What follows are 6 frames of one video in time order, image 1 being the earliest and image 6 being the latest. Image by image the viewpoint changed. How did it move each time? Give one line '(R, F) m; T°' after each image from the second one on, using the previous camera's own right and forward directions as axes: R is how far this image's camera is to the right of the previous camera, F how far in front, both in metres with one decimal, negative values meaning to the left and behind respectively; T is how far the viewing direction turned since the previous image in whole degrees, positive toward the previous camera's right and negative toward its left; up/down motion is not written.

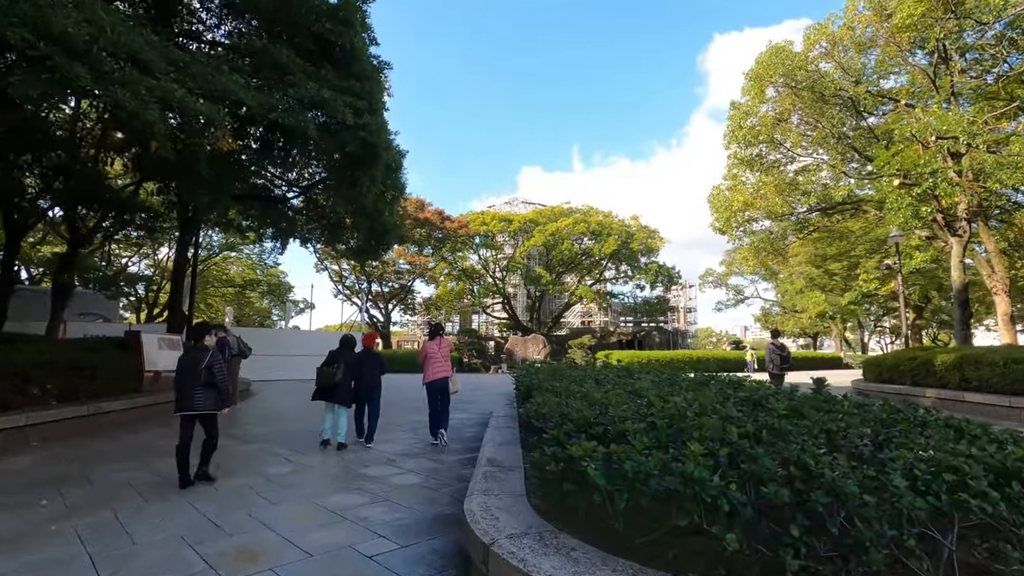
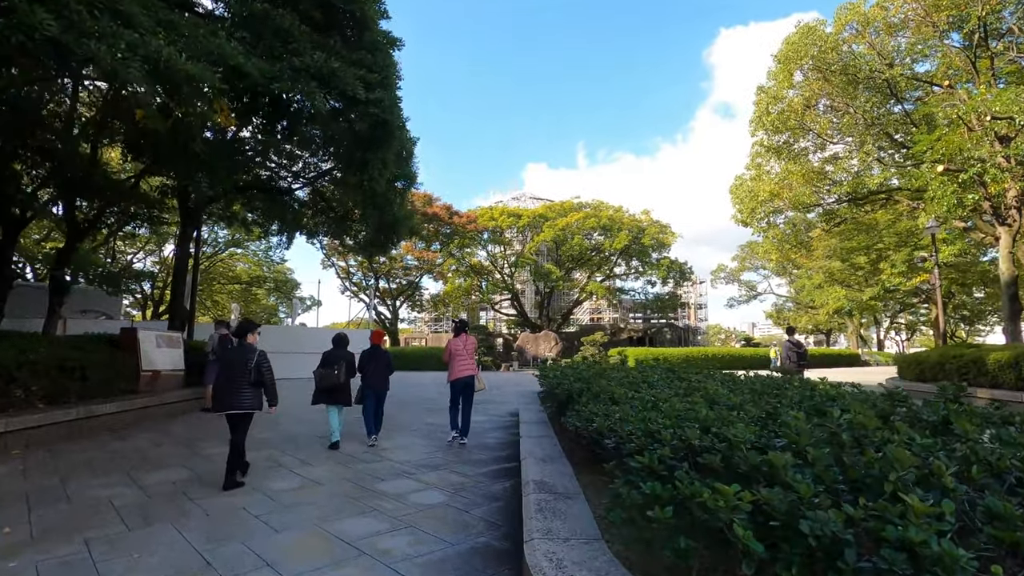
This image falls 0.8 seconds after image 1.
(-0.3, +0.7) m; -1°
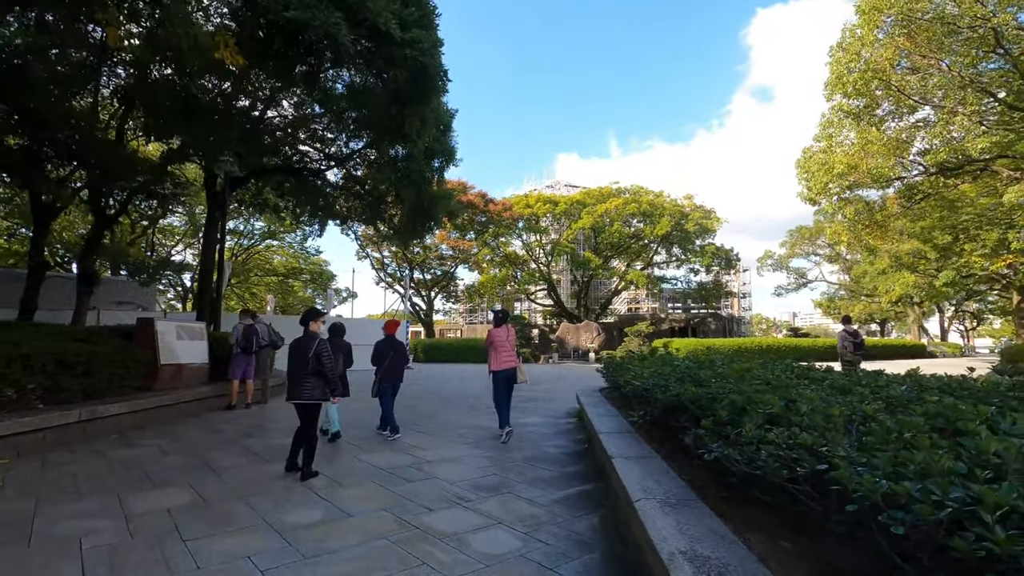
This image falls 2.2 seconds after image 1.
(-0.4, +1.1) m; -3°
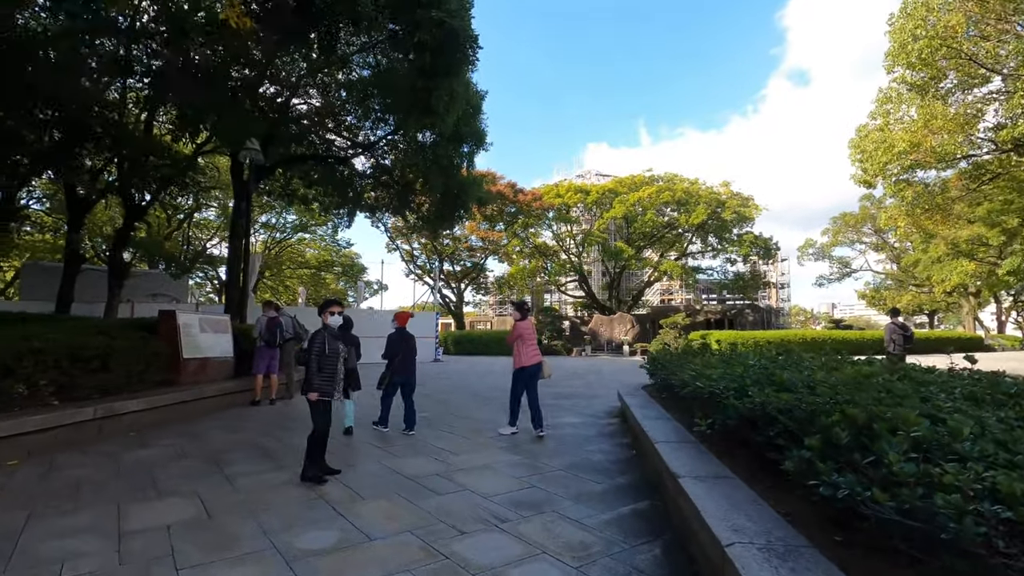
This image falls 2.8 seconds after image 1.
(-0.1, +0.5) m; -3°
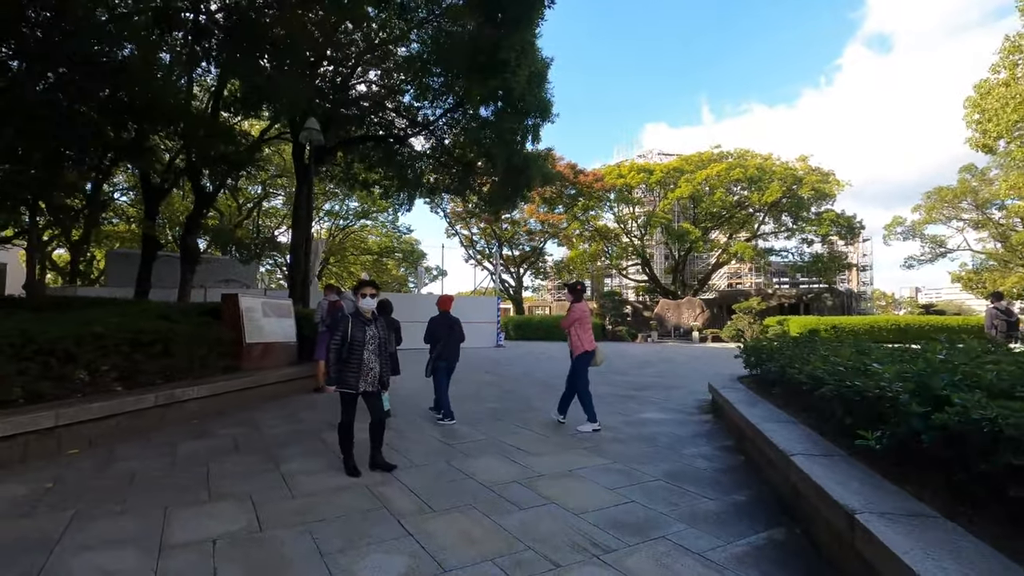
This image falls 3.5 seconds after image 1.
(-0.2, +0.6) m; -6°
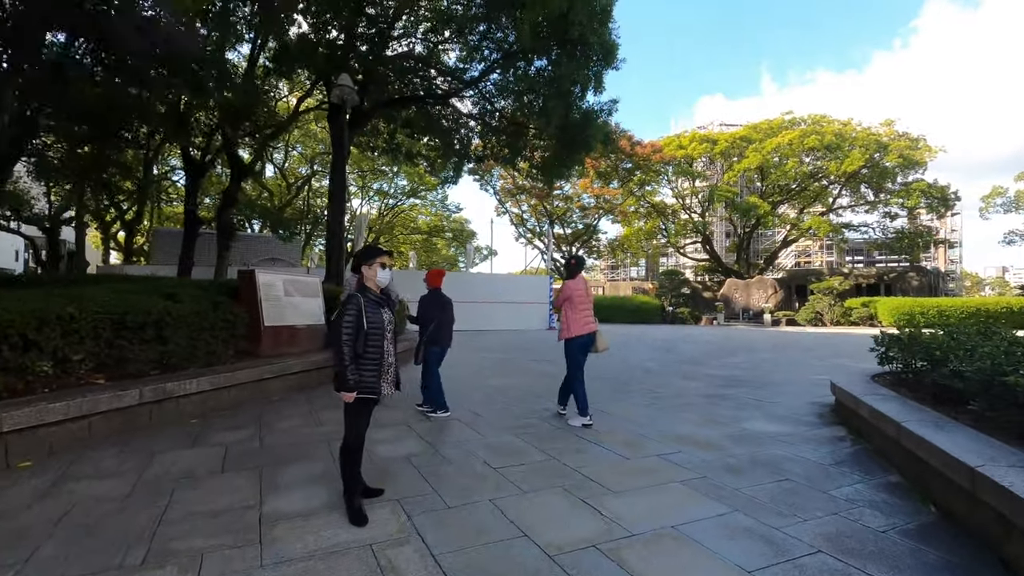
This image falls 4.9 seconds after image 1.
(-0.1, +1.3) m; -5°
